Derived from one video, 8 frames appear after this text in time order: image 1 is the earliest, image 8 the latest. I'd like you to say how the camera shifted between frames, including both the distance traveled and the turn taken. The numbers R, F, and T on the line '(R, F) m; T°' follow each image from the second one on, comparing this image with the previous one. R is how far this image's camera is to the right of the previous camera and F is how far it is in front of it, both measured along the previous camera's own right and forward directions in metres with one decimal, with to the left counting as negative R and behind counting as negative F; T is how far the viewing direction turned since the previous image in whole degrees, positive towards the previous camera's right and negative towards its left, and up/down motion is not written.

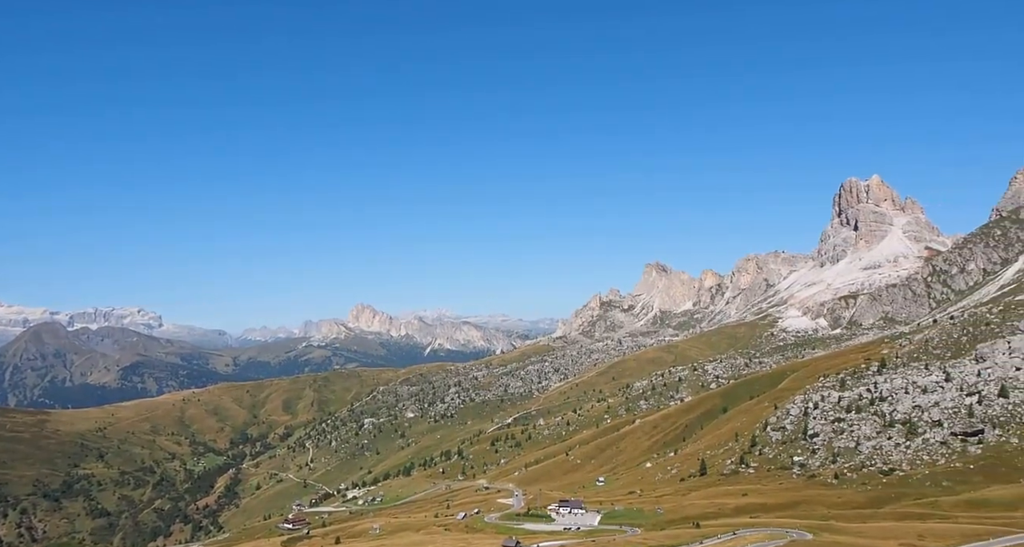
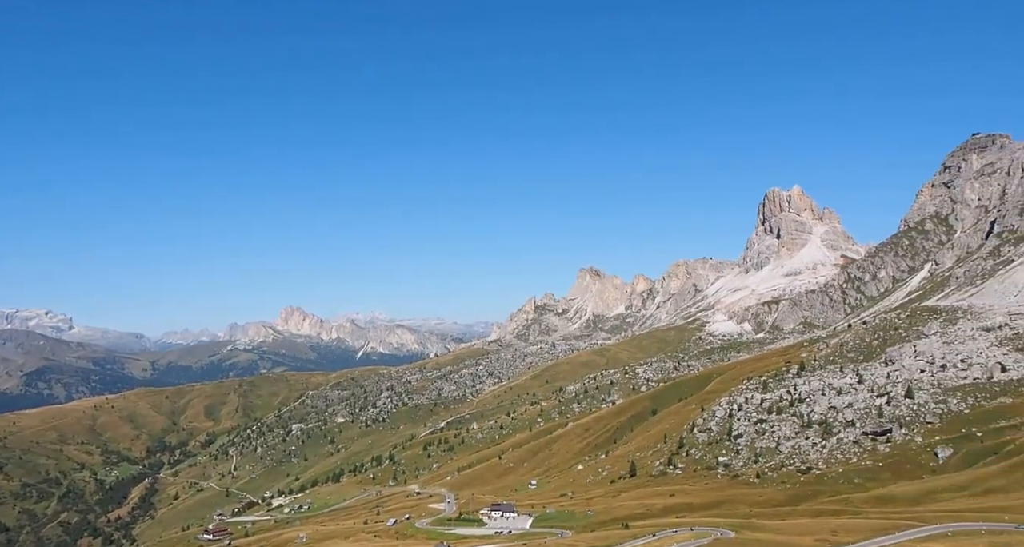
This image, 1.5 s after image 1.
(+1.4, -9.2) m; +4°
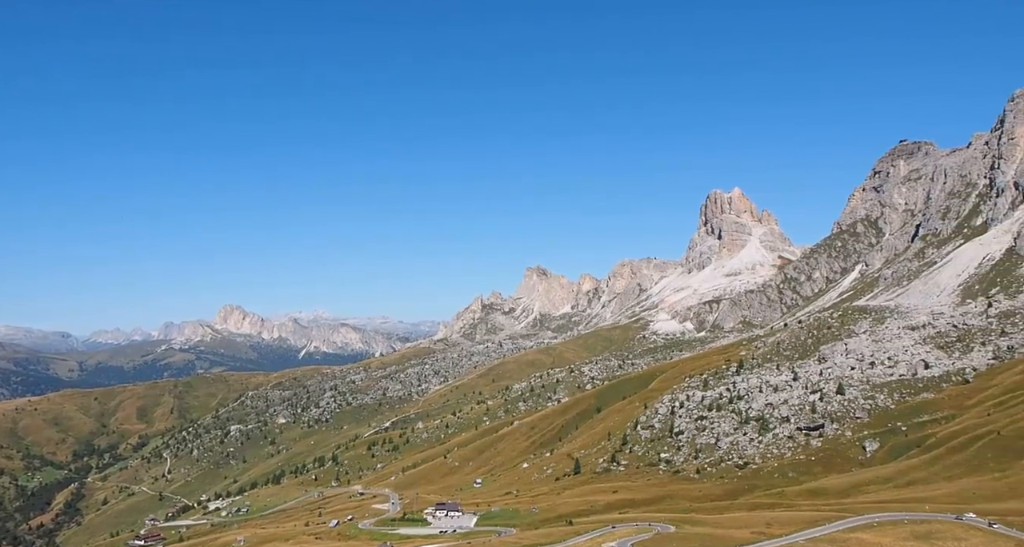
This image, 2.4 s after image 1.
(+0.6, -6.2) m; +3°
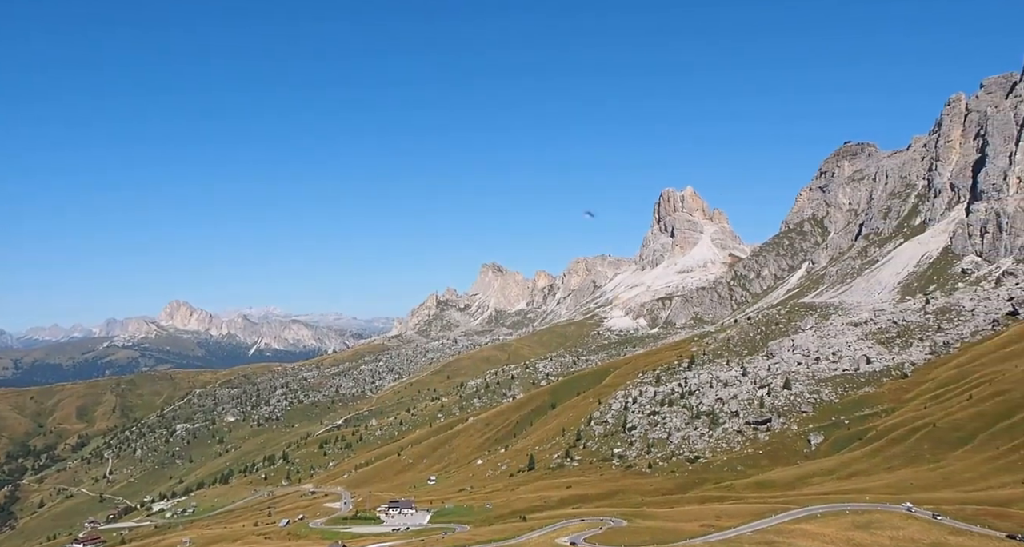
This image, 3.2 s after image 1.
(+0.8, -3.1) m; +3°
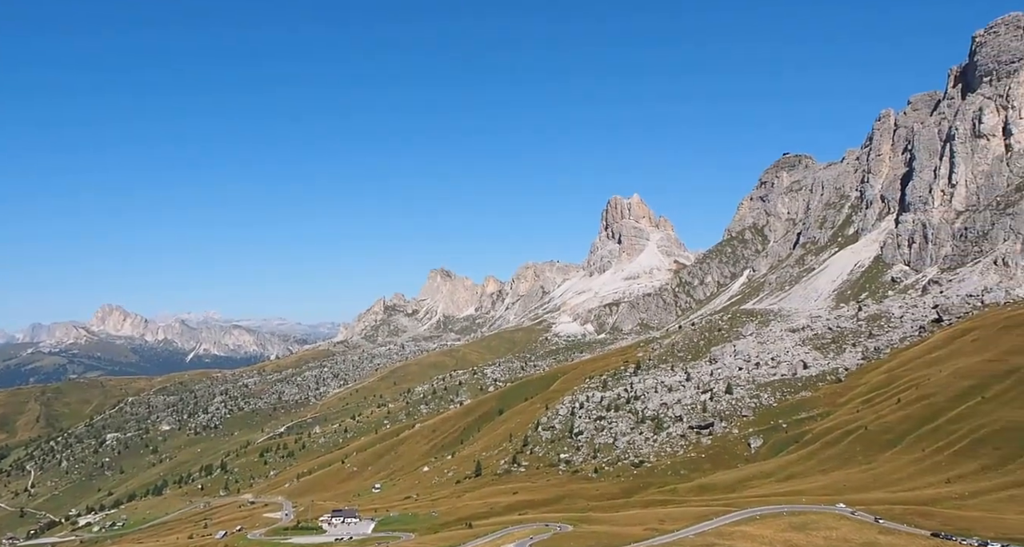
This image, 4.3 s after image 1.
(+0.9, -3.7) m; +3°
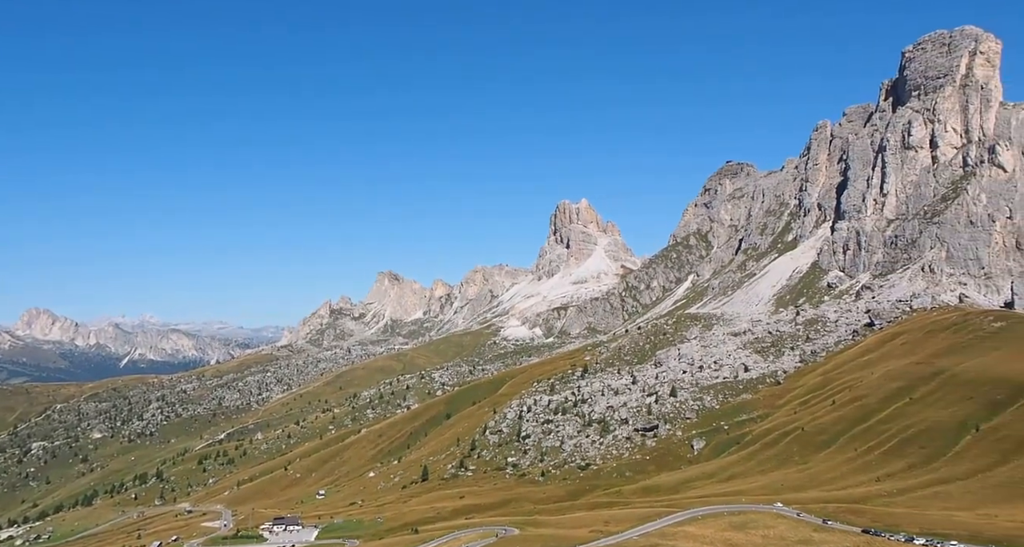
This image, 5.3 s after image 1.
(+0.6, -3.0) m; +3°
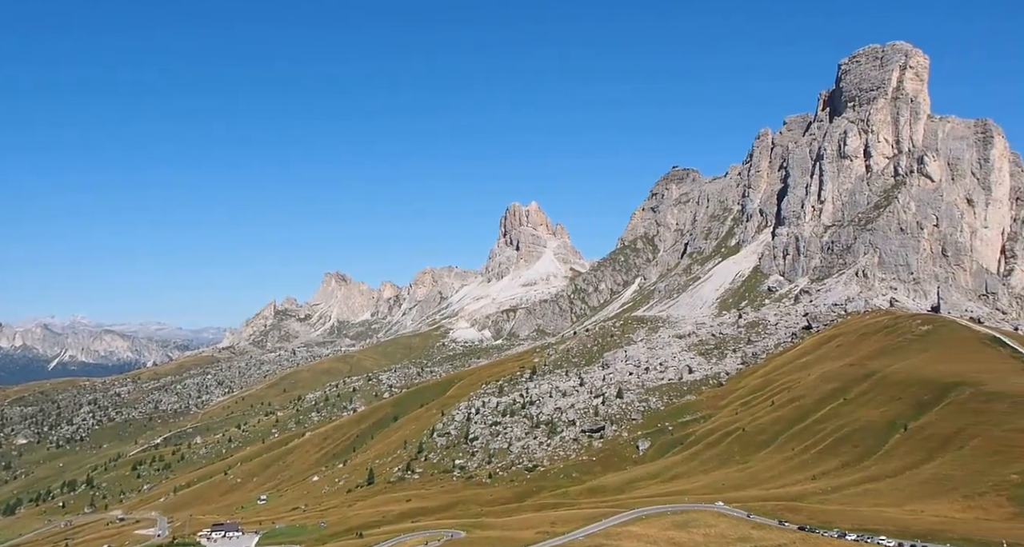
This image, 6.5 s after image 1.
(+0.6, -2.4) m; +3°
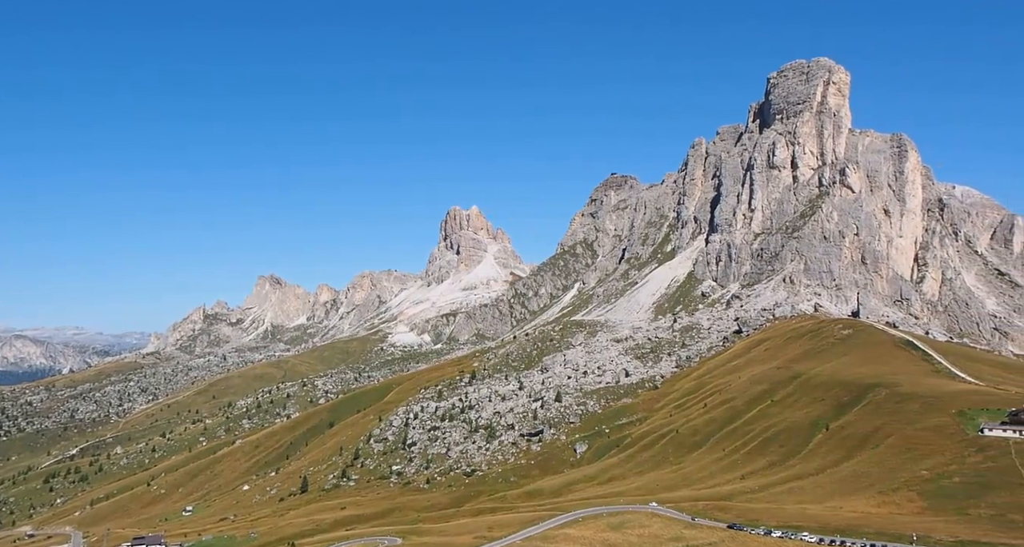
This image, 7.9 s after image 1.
(+0.4, -3.3) m; +4°
